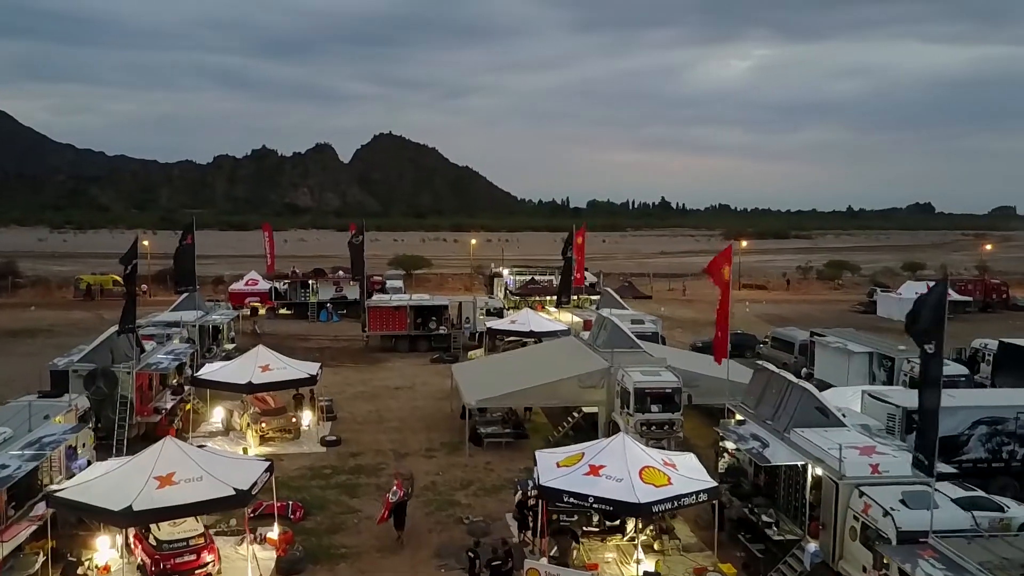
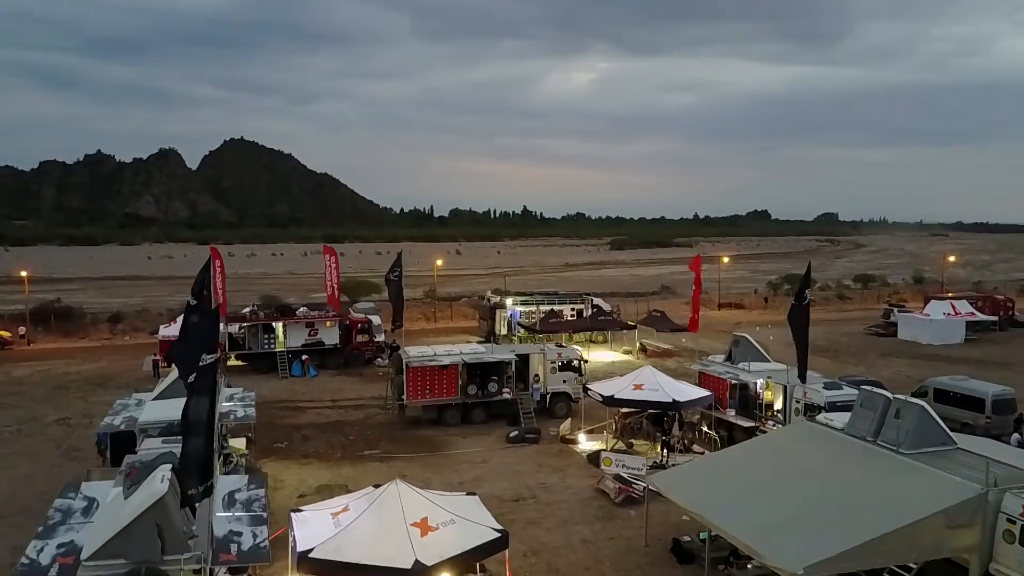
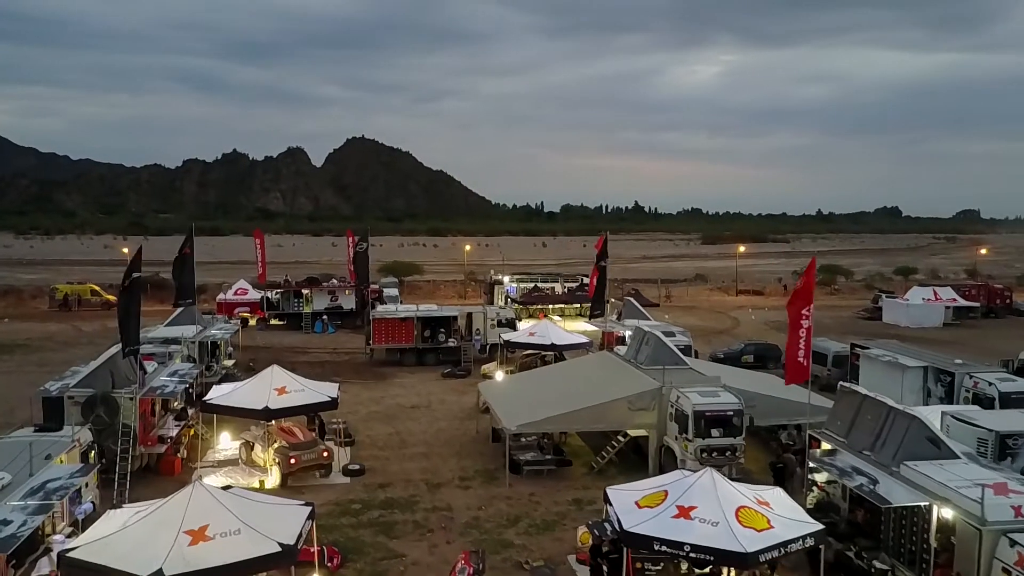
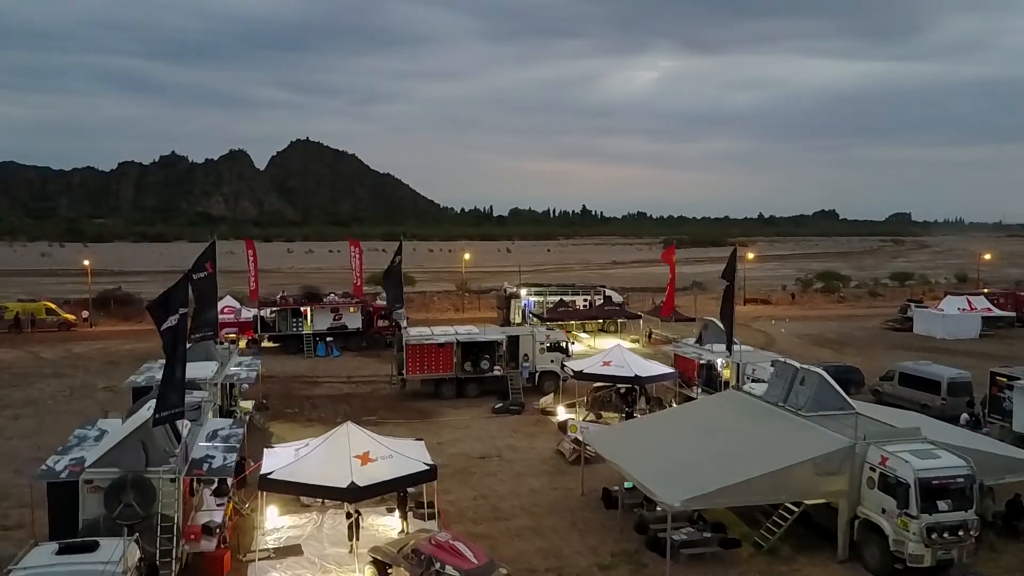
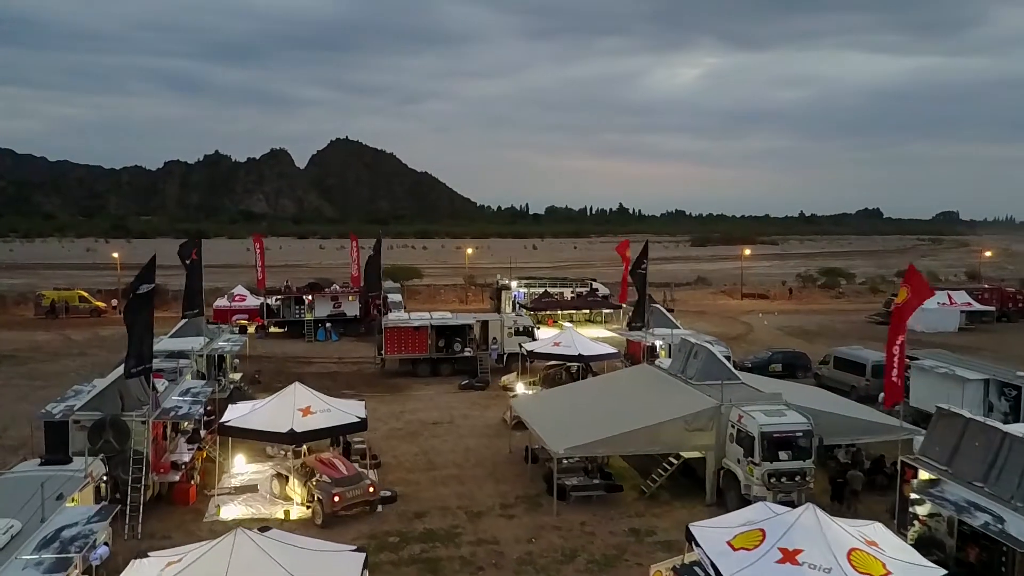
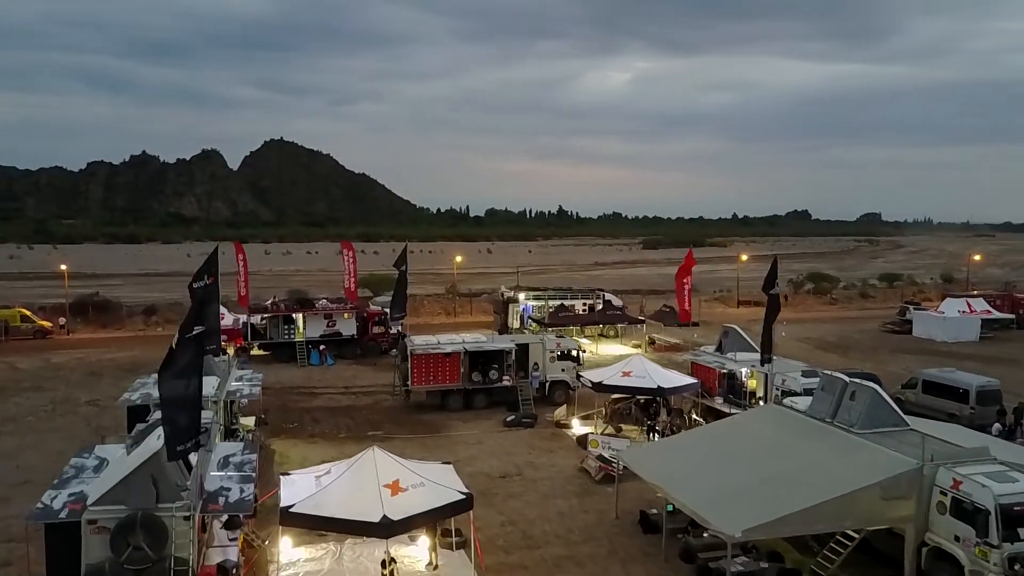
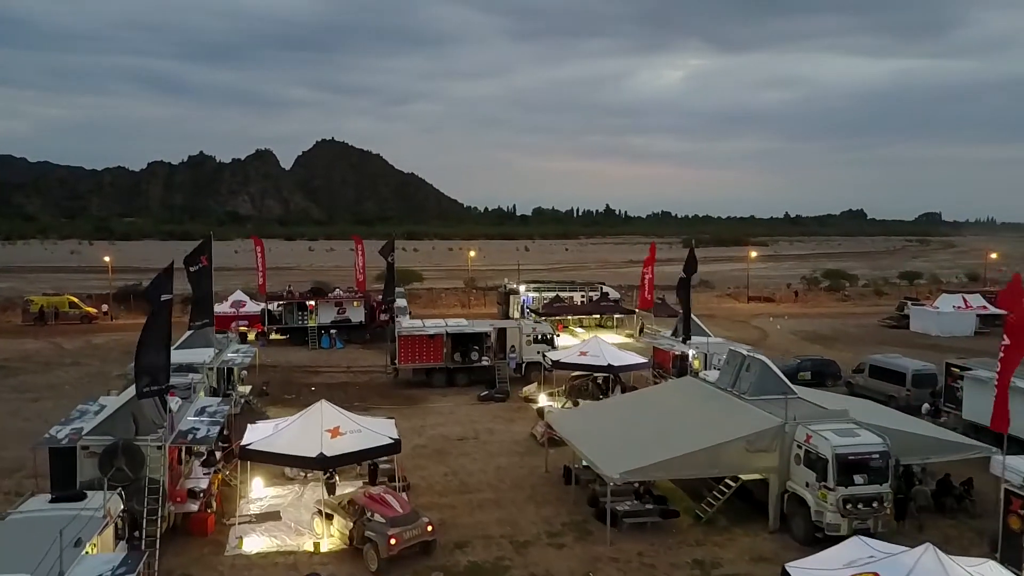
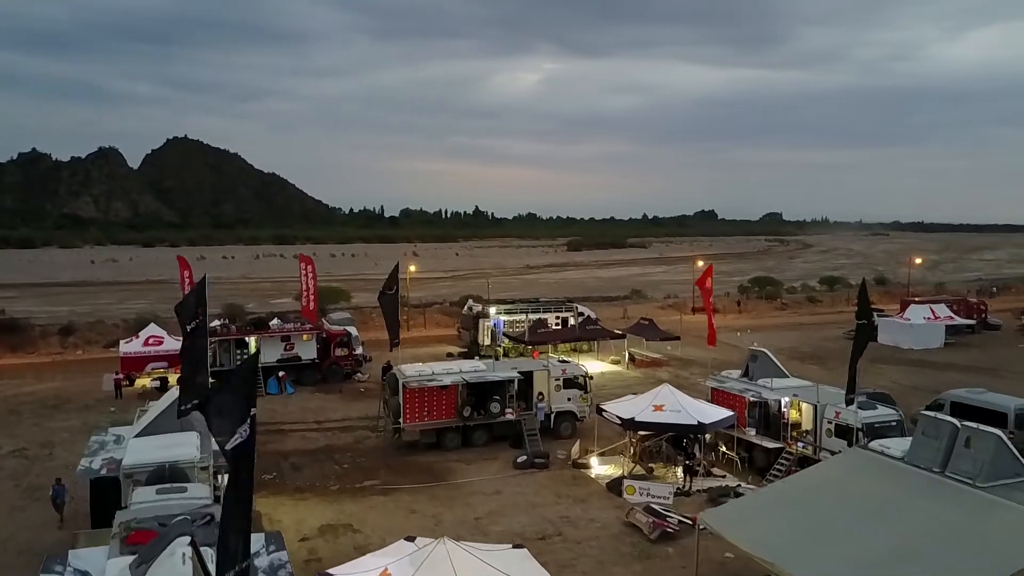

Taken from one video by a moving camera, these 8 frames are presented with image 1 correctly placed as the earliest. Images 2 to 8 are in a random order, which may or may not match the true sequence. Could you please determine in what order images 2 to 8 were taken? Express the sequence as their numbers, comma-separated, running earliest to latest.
3, 5, 7, 4, 6, 2, 8
